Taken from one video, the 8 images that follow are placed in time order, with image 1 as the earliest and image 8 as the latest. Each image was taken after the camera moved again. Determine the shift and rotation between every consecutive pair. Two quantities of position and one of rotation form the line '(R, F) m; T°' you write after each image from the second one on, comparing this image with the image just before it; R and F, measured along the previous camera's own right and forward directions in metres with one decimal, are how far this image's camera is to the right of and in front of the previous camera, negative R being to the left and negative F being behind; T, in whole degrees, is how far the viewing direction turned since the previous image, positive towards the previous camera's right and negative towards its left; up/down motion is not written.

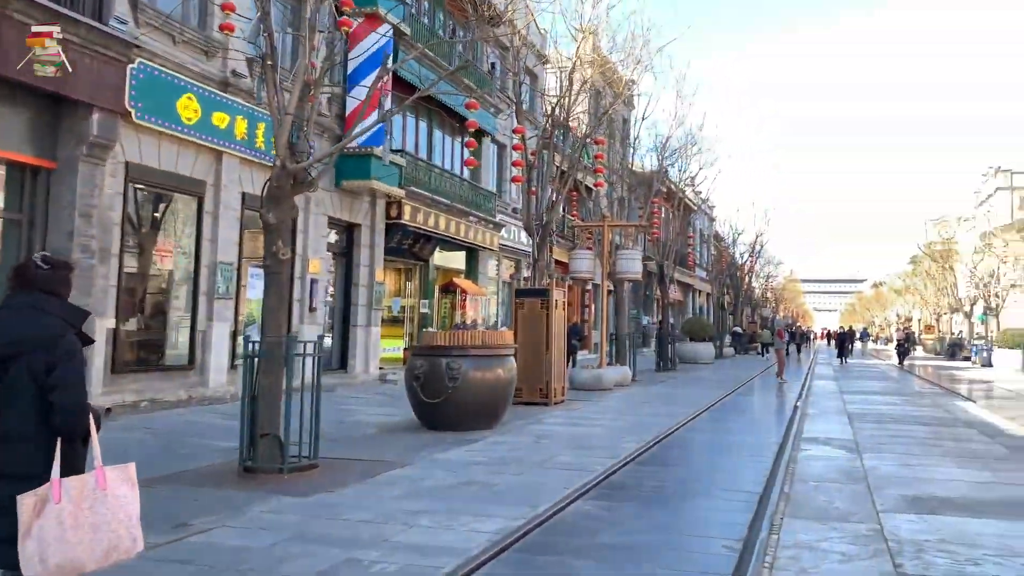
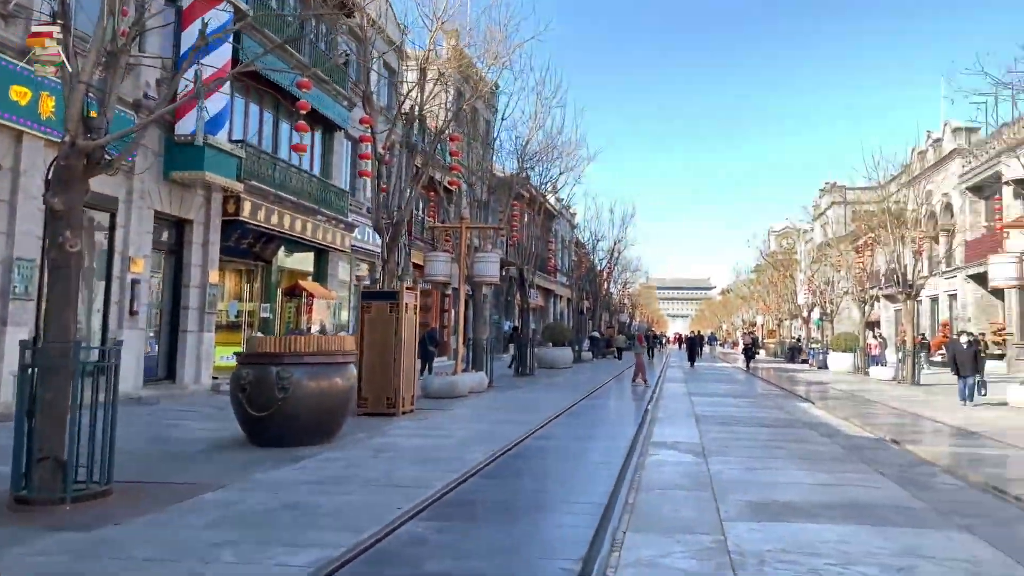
(+0.3, +0.6) m; +10°
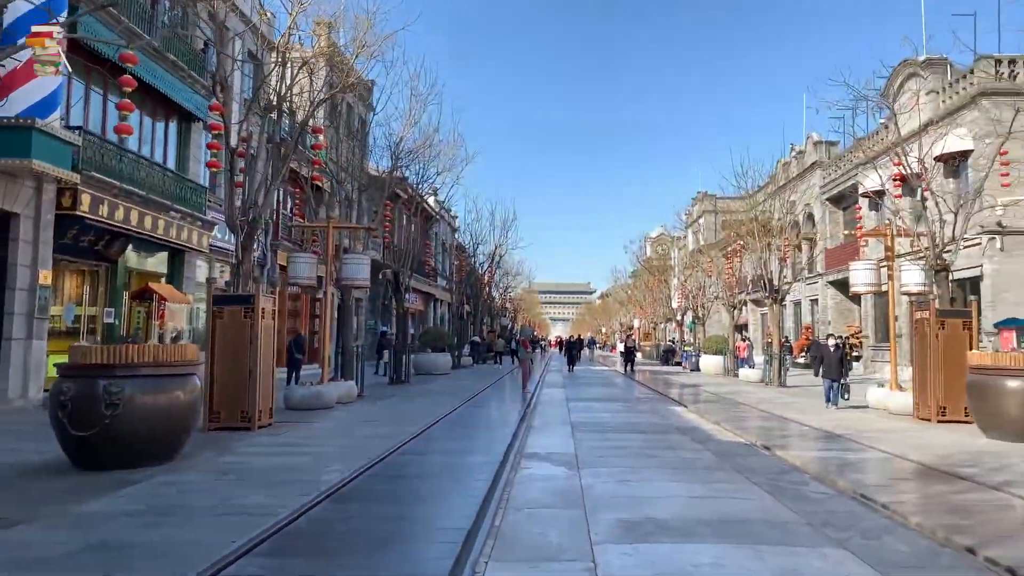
(+0.2, +0.6) m; +8°
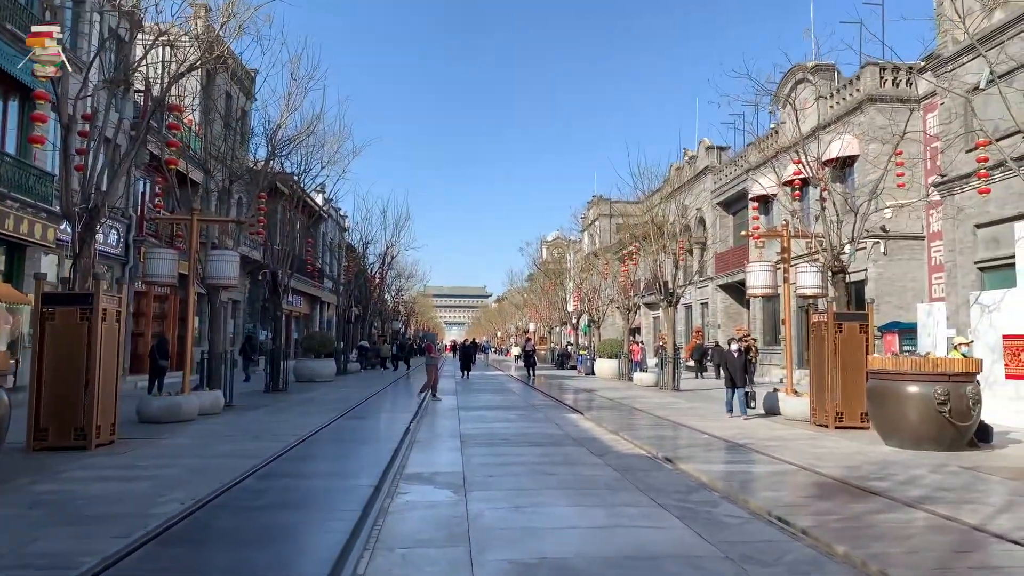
(+0.2, +1.1) m; +7°
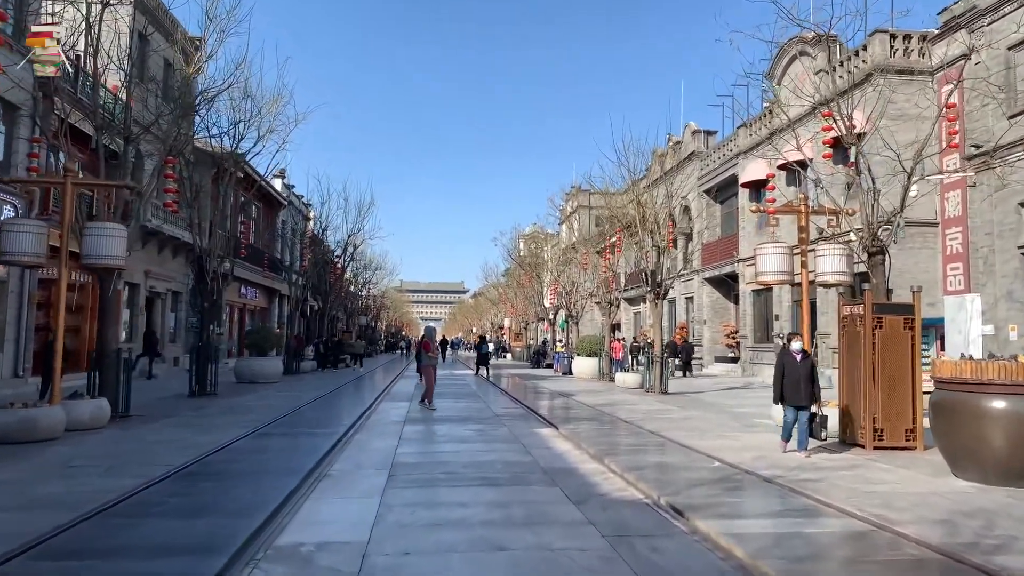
(+0.3, +2.8) m; +2°
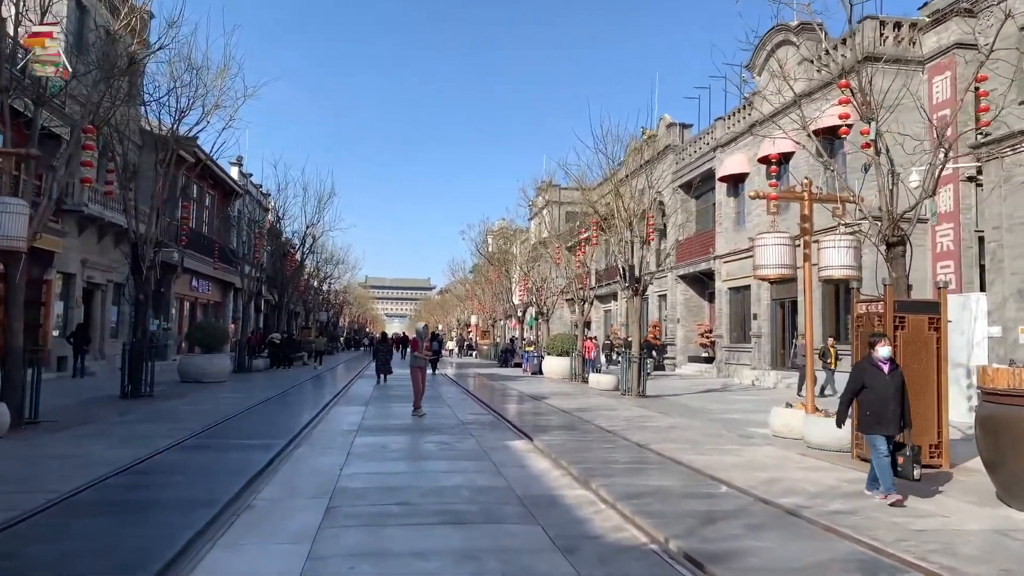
(0.0, +1.5) m; +2°
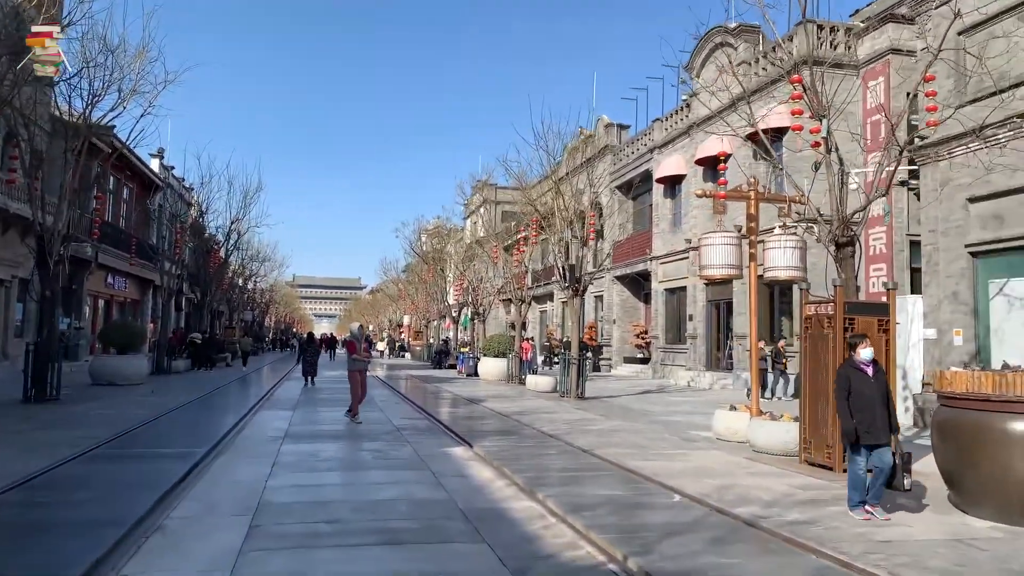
(-0.1, +0.5) m; +5°
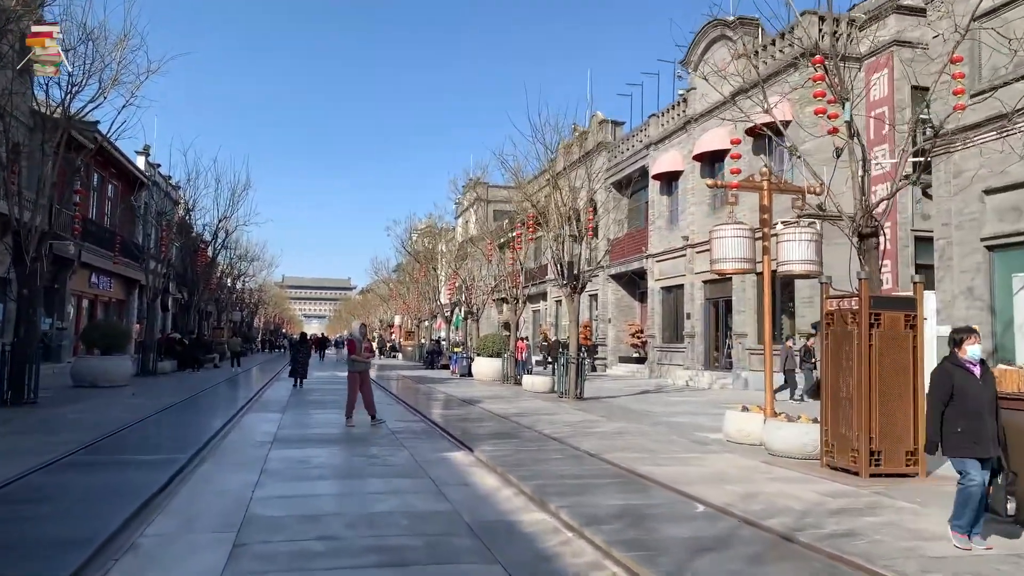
(-0.2, +0.6) m; +1°
